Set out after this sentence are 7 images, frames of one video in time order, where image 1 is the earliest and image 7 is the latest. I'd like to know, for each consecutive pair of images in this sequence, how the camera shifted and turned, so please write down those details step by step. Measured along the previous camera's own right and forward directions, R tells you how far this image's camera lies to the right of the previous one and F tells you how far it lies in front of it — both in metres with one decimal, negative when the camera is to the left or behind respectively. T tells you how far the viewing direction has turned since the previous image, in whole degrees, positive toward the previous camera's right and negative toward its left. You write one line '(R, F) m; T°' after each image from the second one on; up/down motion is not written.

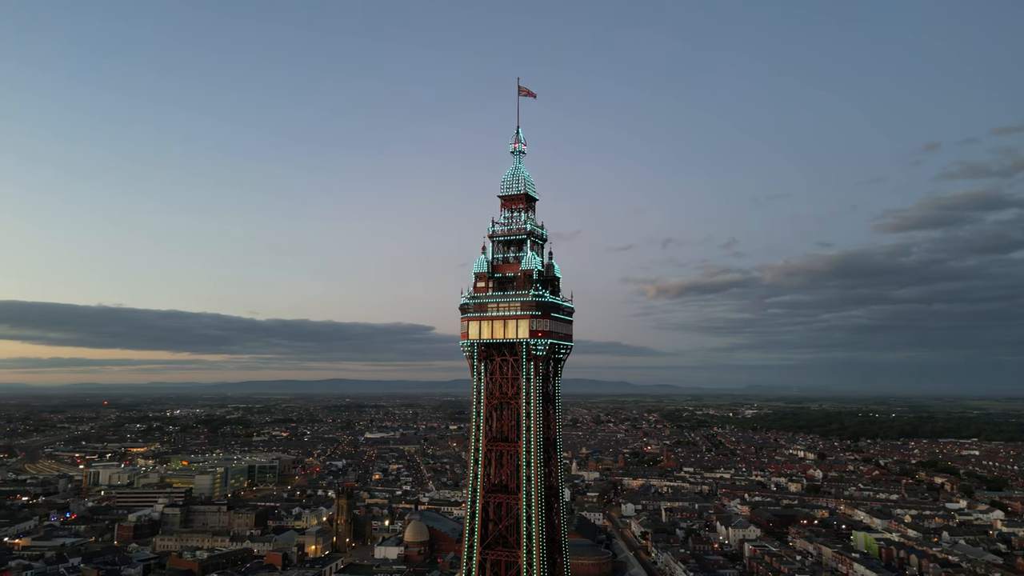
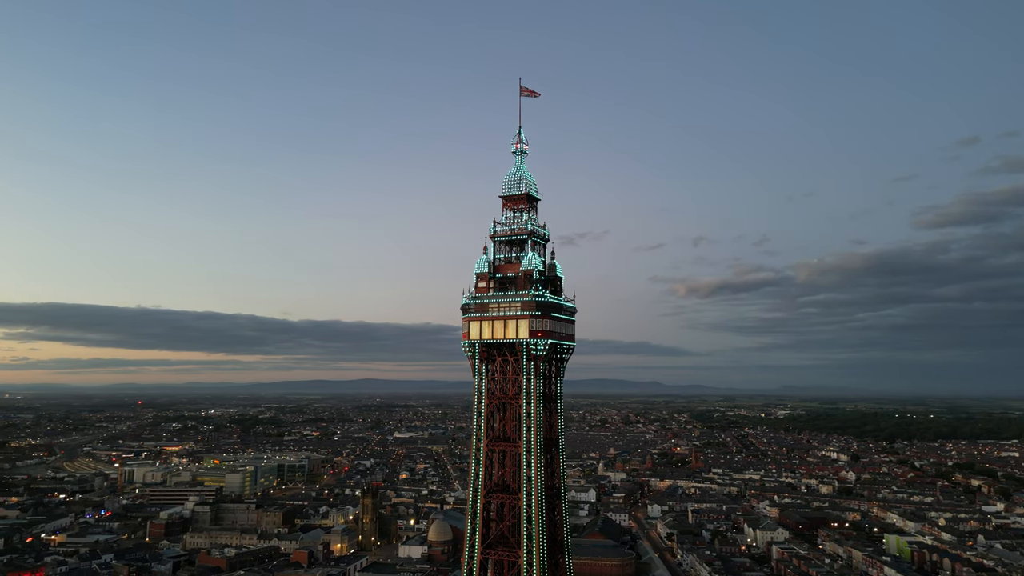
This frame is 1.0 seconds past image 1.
(+0.7, 0.0) m; -2°
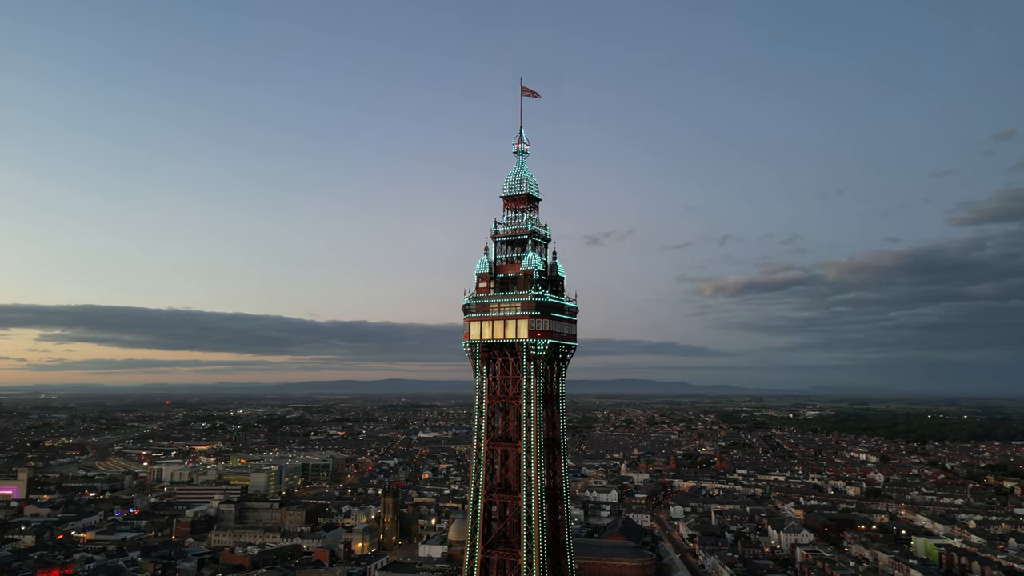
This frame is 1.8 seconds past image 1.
(+0.6, 0.0) m; -2°
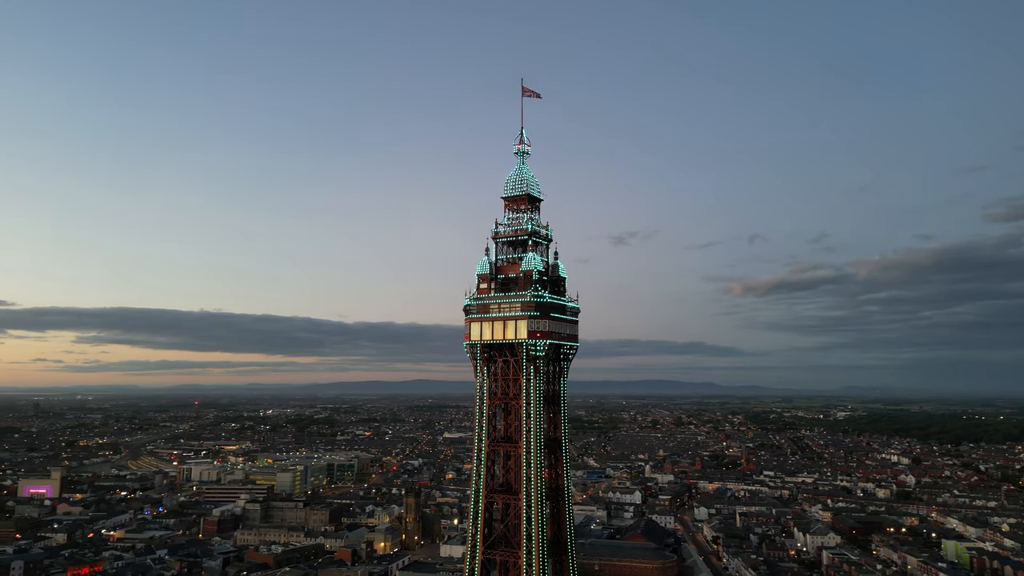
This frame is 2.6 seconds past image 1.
(+0.7, 0.0) m; -2°
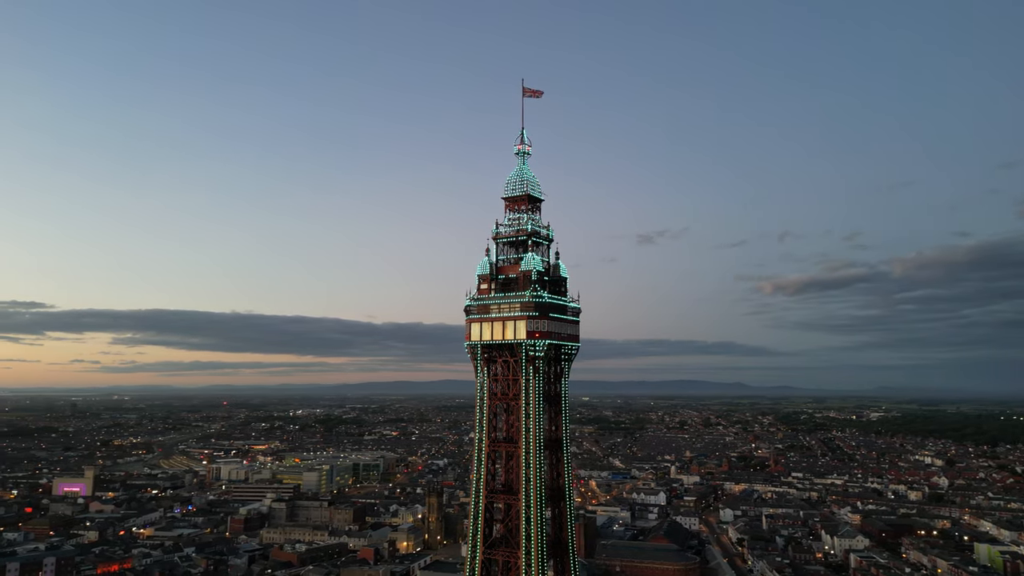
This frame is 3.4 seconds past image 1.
(+0.7, 0.0) m; -2°
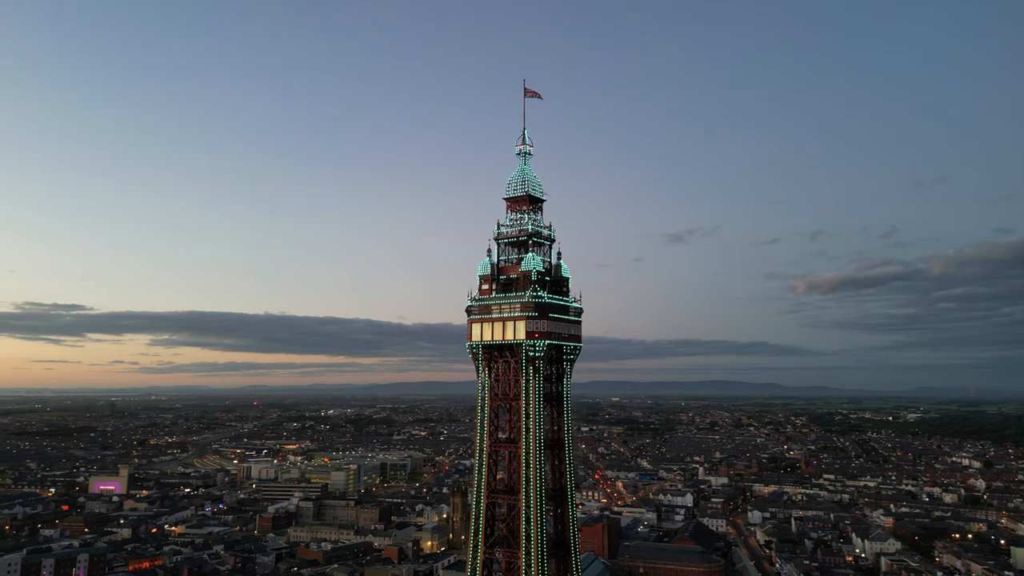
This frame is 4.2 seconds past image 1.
(+0.7, 0.0) m; -2°
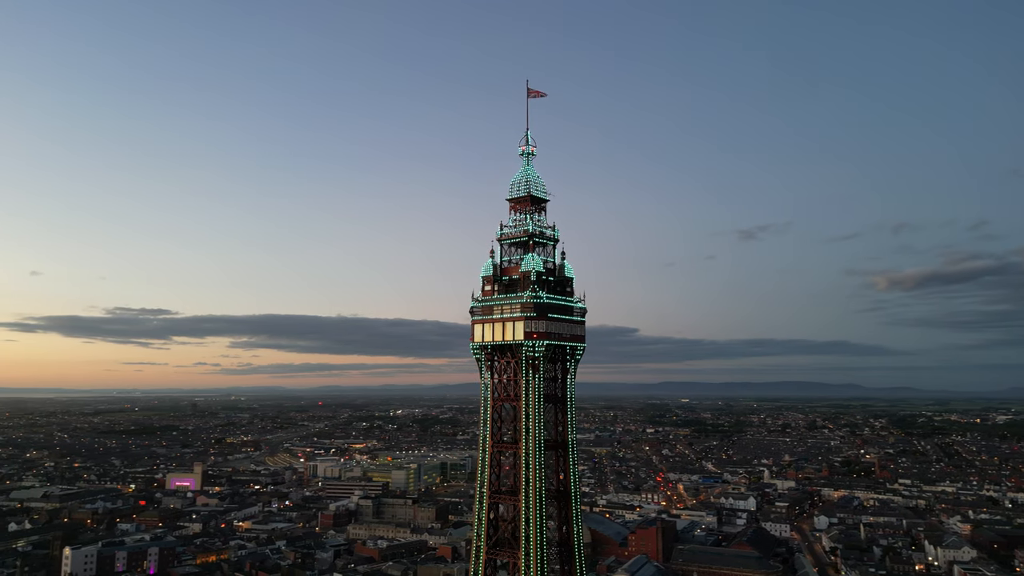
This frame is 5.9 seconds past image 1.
(+1.6, 0.0) m; -5°
